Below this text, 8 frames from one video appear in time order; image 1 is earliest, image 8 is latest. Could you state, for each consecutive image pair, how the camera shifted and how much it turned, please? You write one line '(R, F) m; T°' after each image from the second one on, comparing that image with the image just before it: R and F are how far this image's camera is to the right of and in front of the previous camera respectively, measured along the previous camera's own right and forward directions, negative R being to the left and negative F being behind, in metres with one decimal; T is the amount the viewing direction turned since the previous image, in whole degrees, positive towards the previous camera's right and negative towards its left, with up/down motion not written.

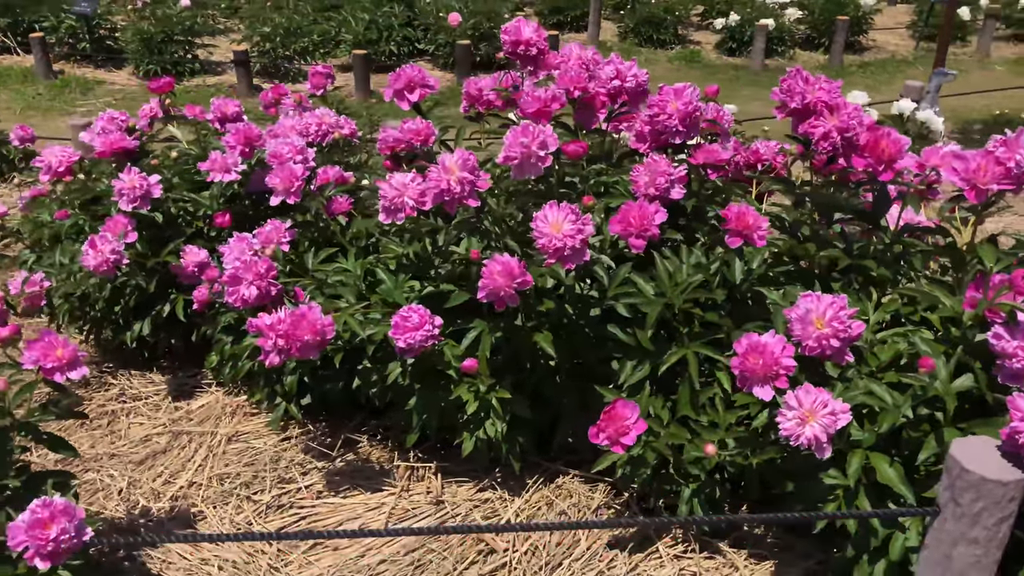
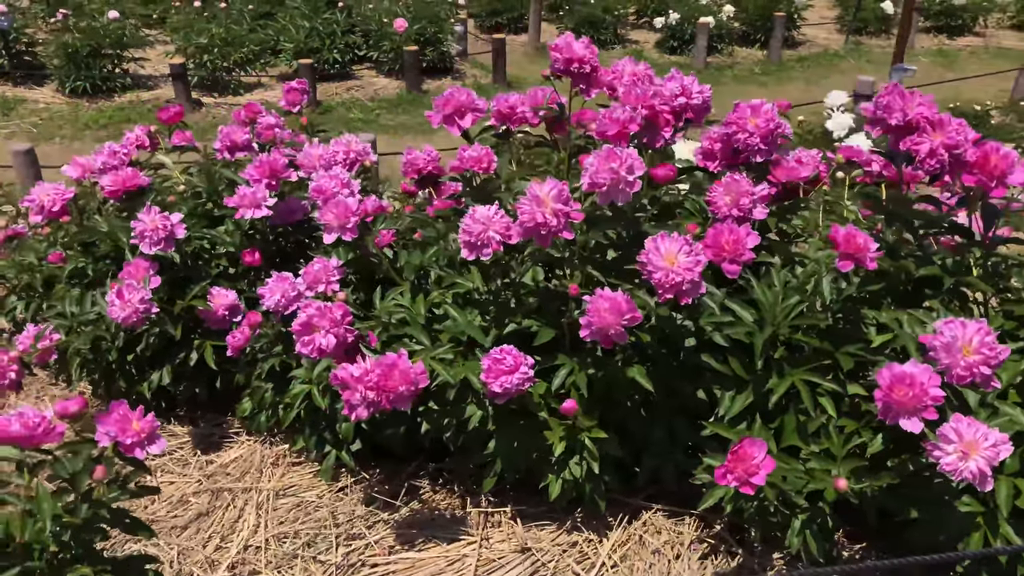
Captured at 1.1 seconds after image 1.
(-0.4, +0.1) m; +5°
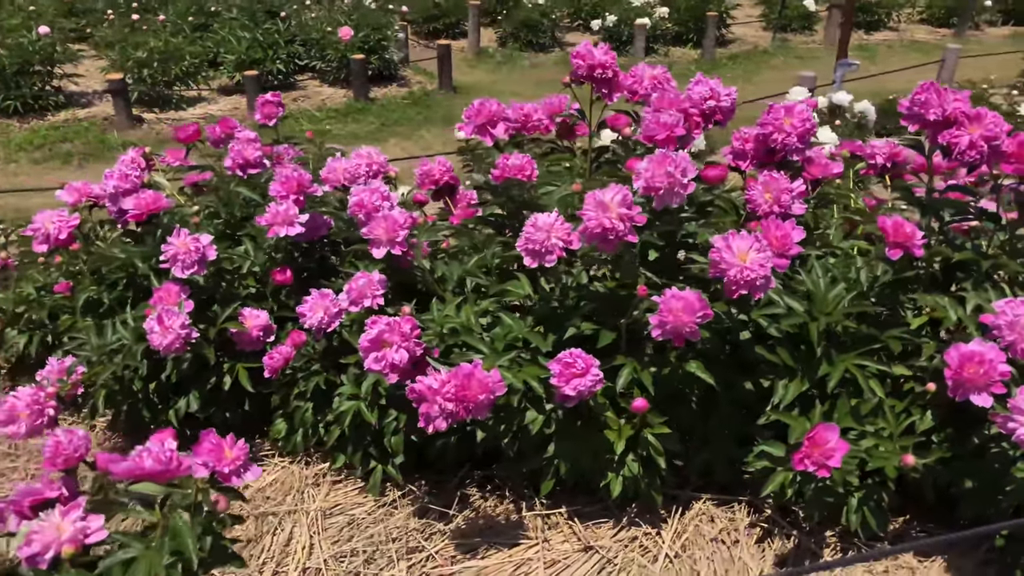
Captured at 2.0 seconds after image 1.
(-0.3, 0.0) m; +5°
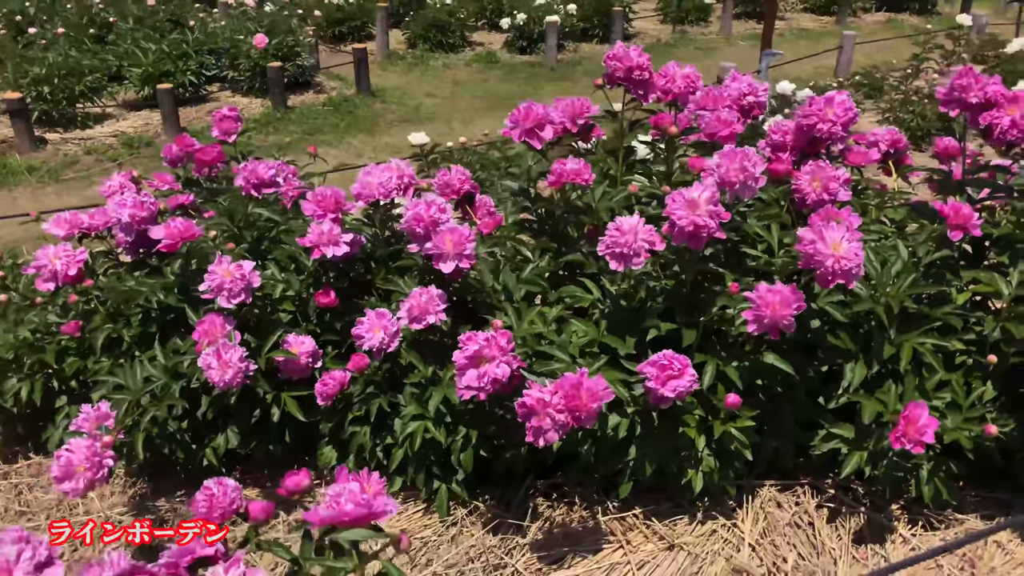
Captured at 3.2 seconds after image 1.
(-0.5, +0.1) m; +7°
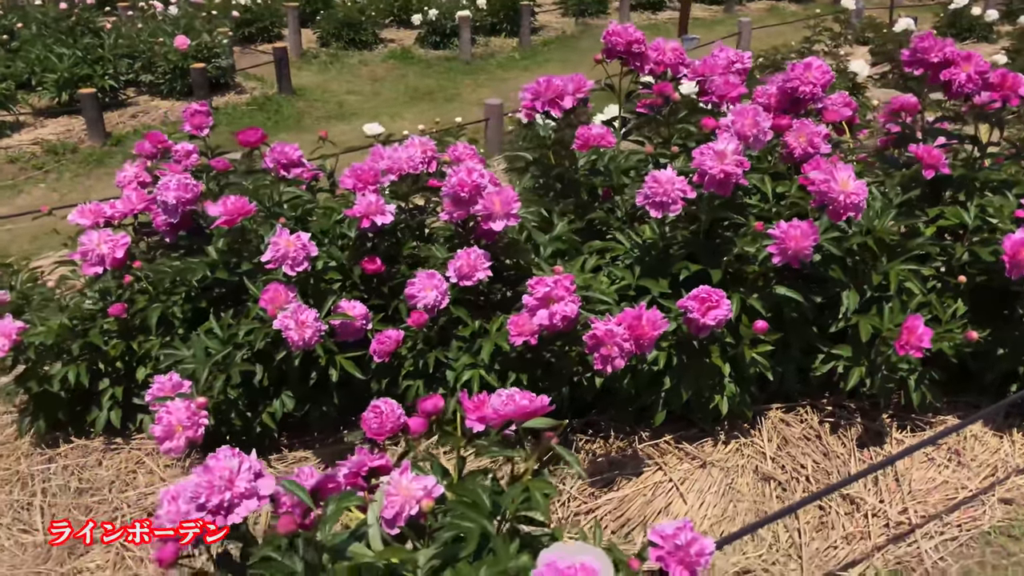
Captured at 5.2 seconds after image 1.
(-0.4, -0.2) m; +7°
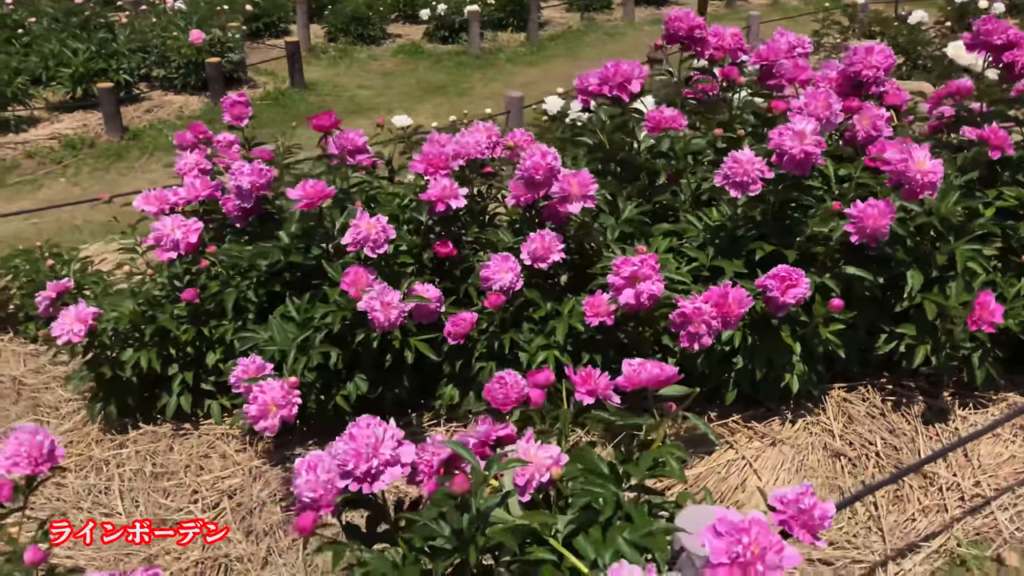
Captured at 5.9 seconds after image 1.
(-0.3, 0.0) m; +1°
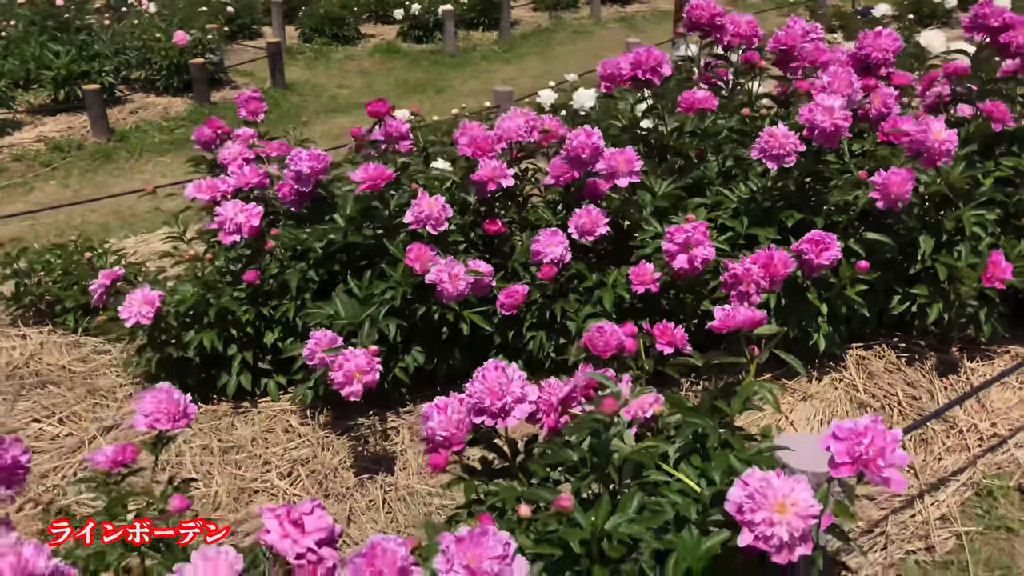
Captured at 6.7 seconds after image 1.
(-0.3, -0.2) m; +3°
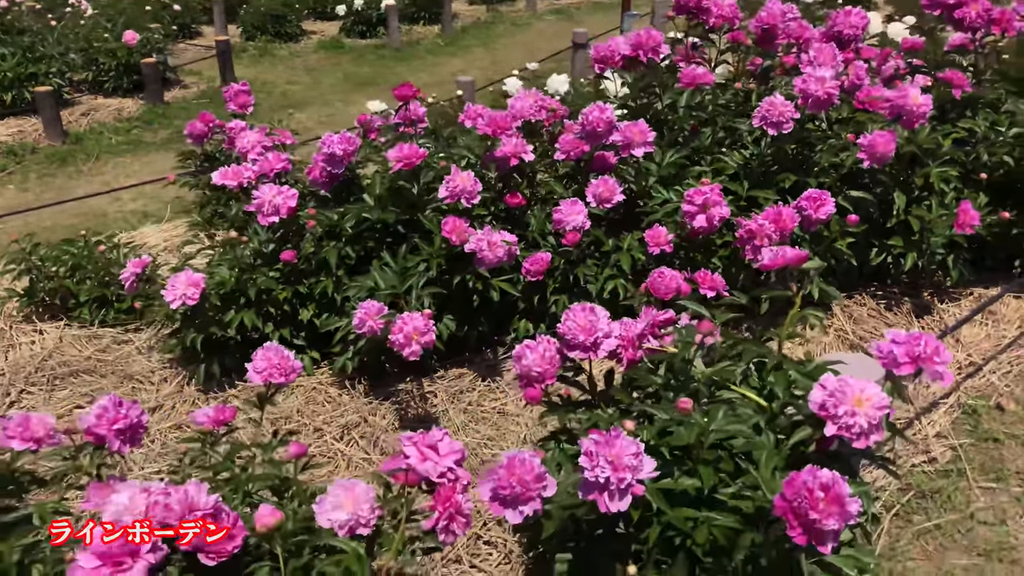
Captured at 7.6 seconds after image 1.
(-0.3, -0.2) m; +5°
